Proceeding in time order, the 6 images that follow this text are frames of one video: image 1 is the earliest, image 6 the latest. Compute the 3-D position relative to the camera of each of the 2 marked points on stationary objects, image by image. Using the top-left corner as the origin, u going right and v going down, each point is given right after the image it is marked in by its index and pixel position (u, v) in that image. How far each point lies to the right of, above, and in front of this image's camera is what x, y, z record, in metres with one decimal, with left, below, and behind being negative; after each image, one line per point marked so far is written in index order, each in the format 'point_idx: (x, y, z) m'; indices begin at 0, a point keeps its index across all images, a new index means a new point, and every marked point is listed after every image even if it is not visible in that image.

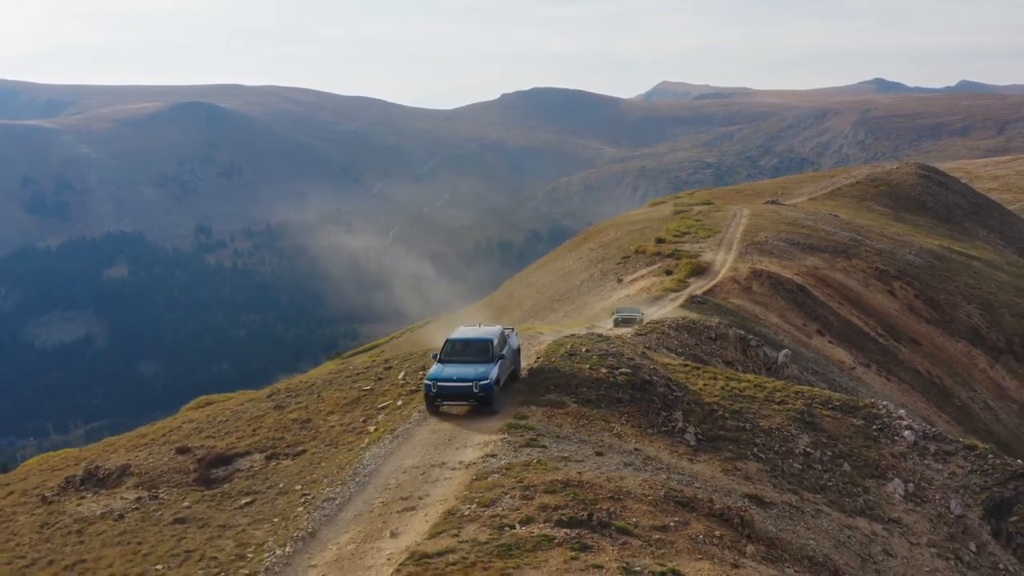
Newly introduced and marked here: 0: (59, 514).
0: (-9.9, -4.9, +15.7) m
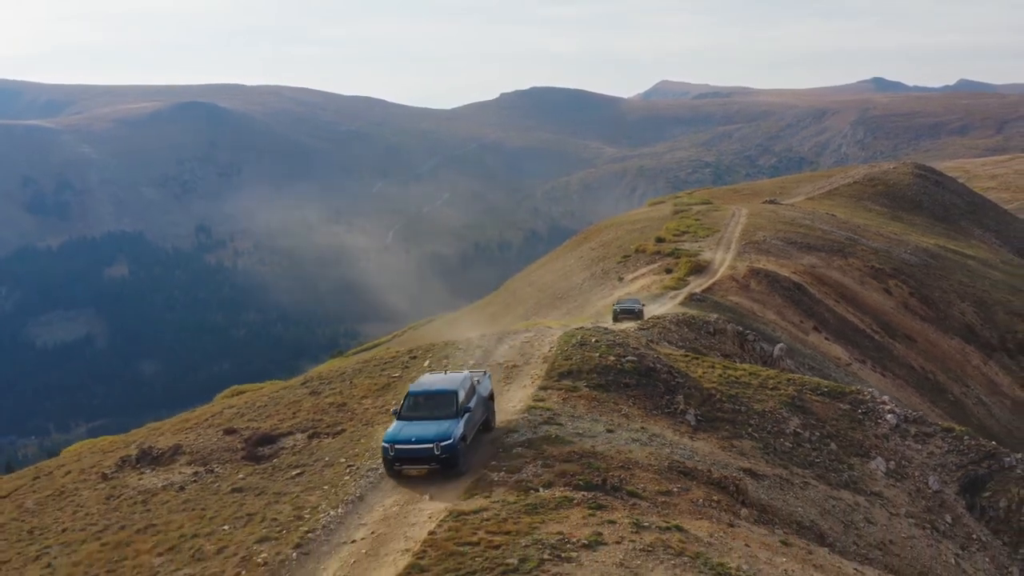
0: (-9.5, -4.8, +17.4) m
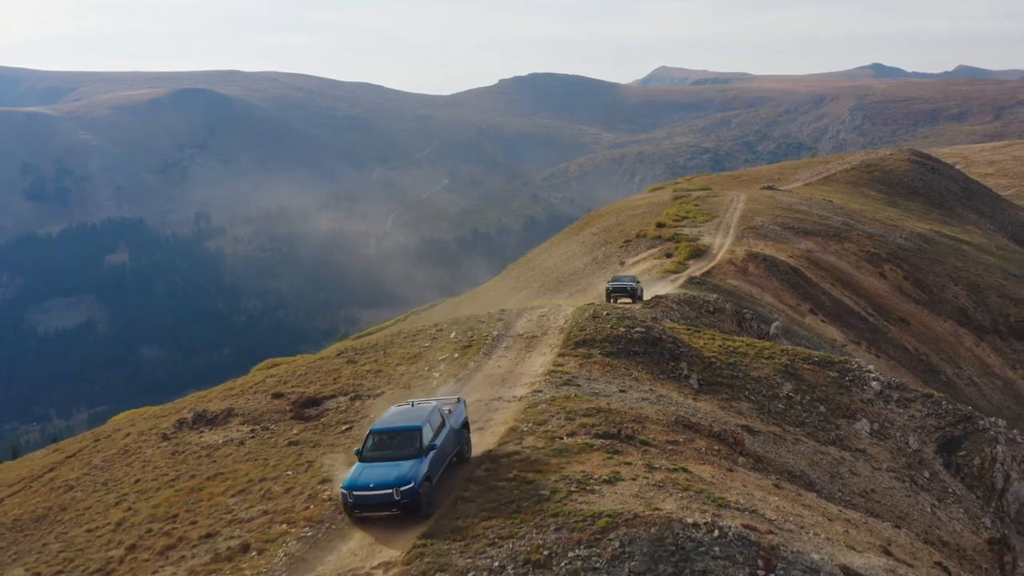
0: (-8.9, -4.2, +19.4) m
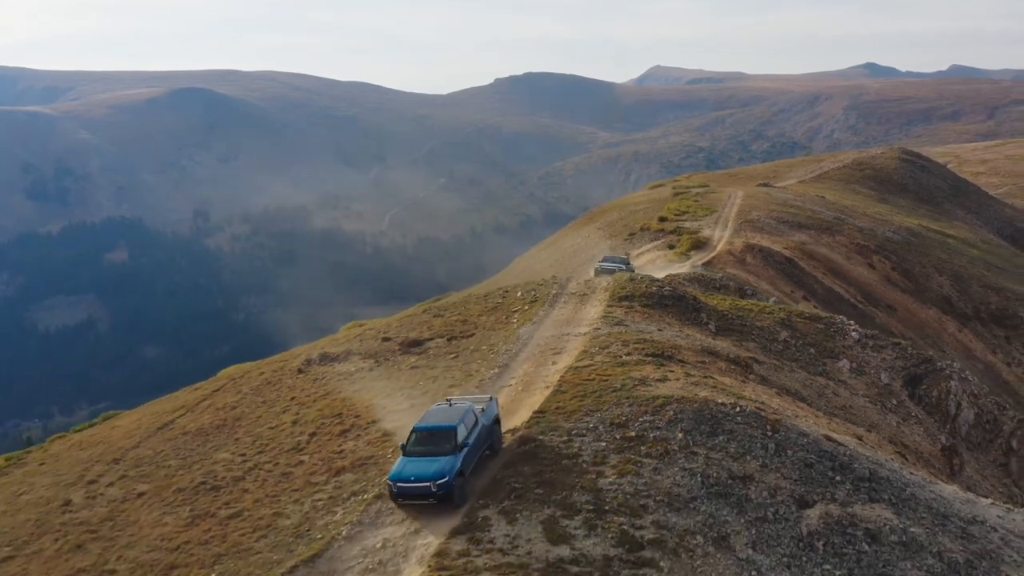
0: (-6.7, -3.0, +25.0) m
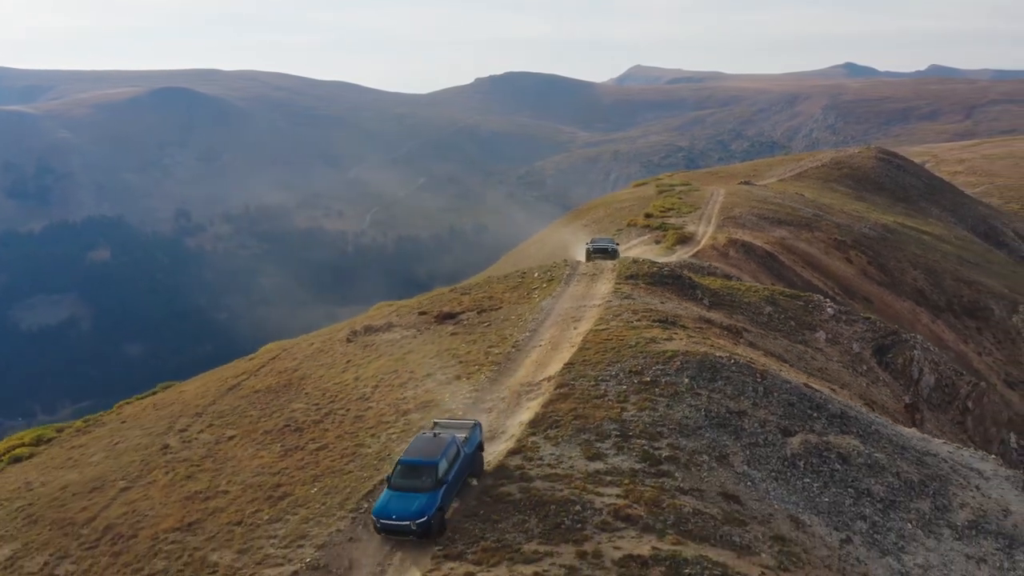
0: (-5.8, -2.2, +28.5) m
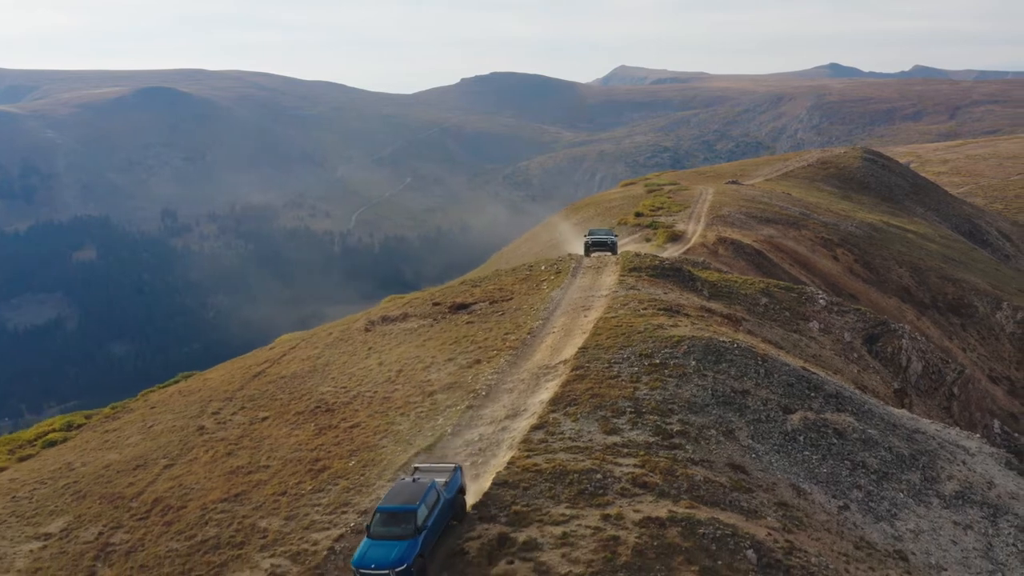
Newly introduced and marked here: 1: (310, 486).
0: (-5.3, -1.8, +29.9) m
1: (-5.5, -5.3, +19.1) m
